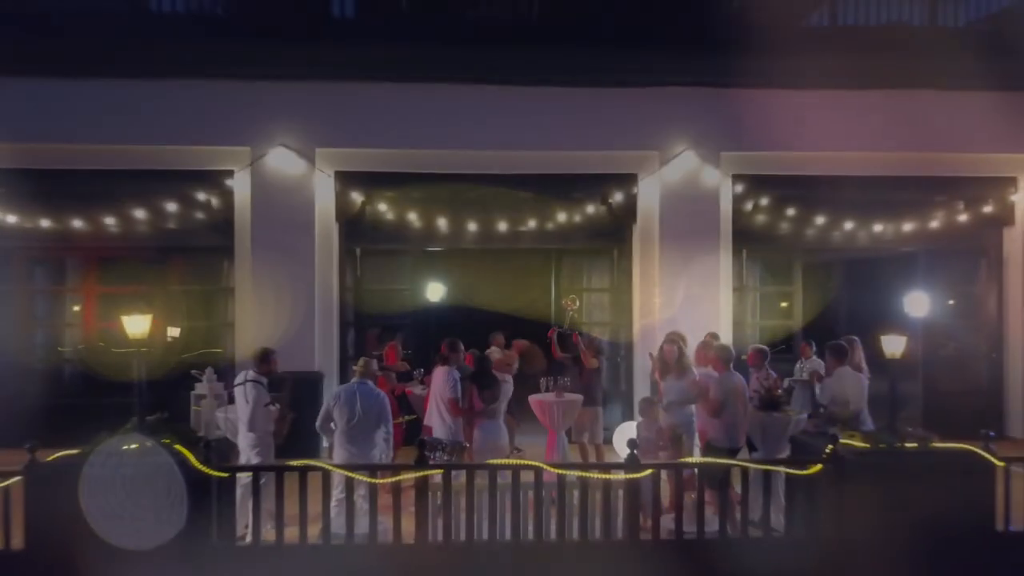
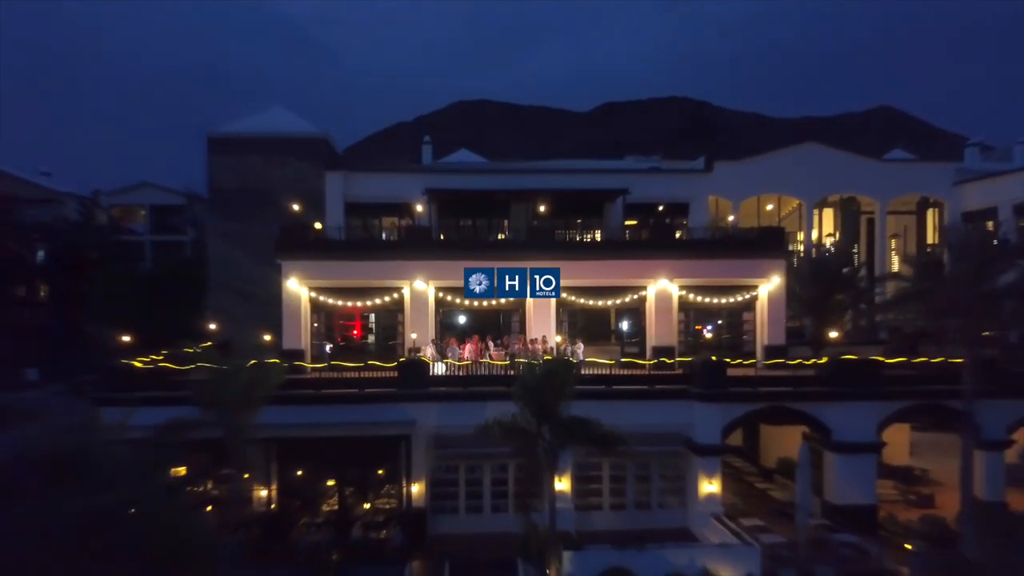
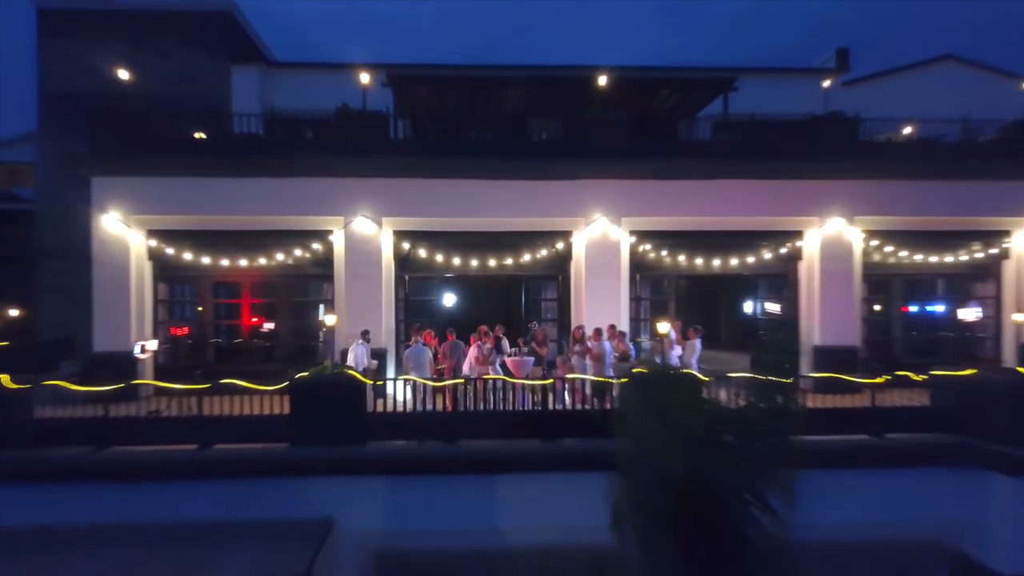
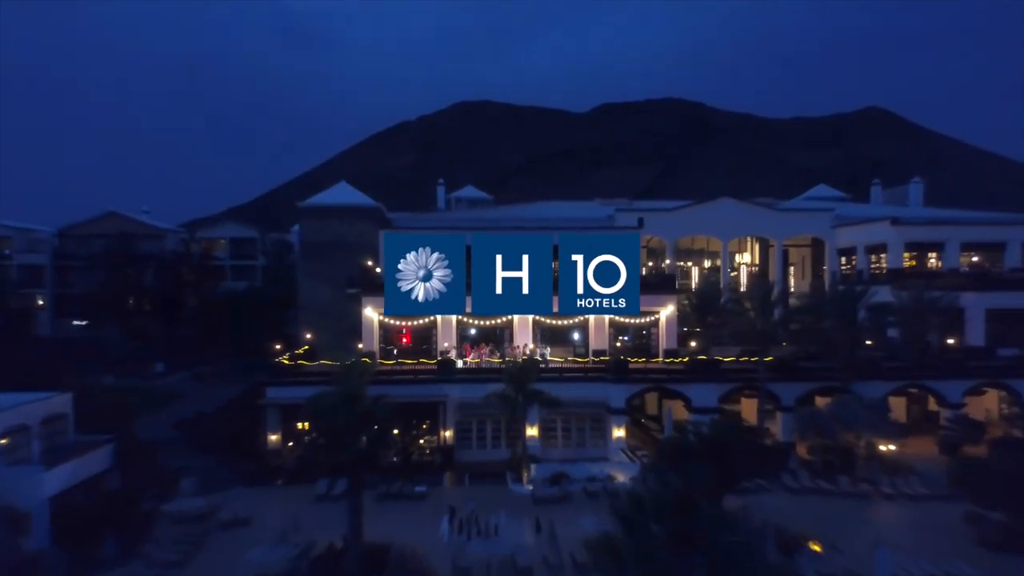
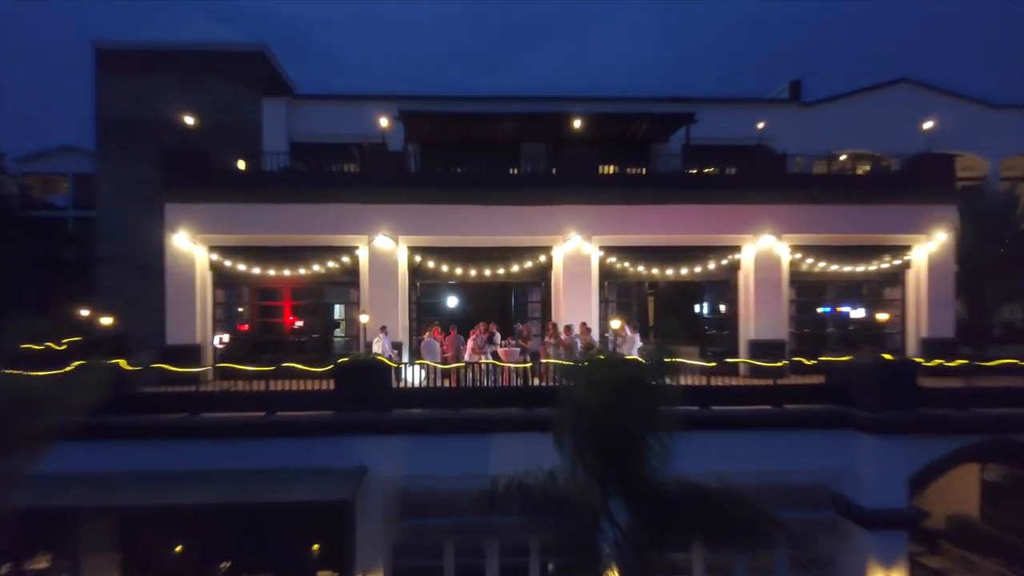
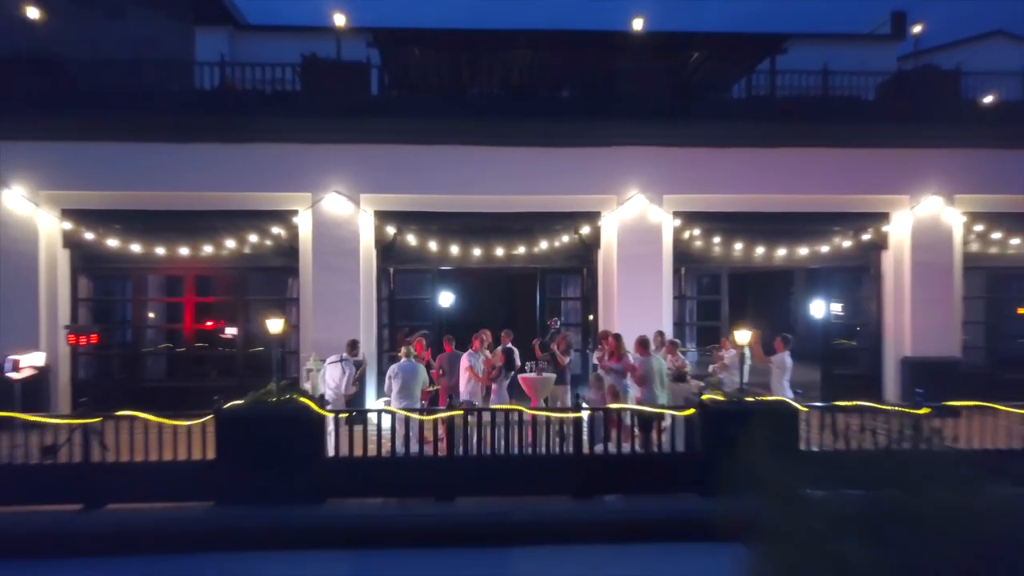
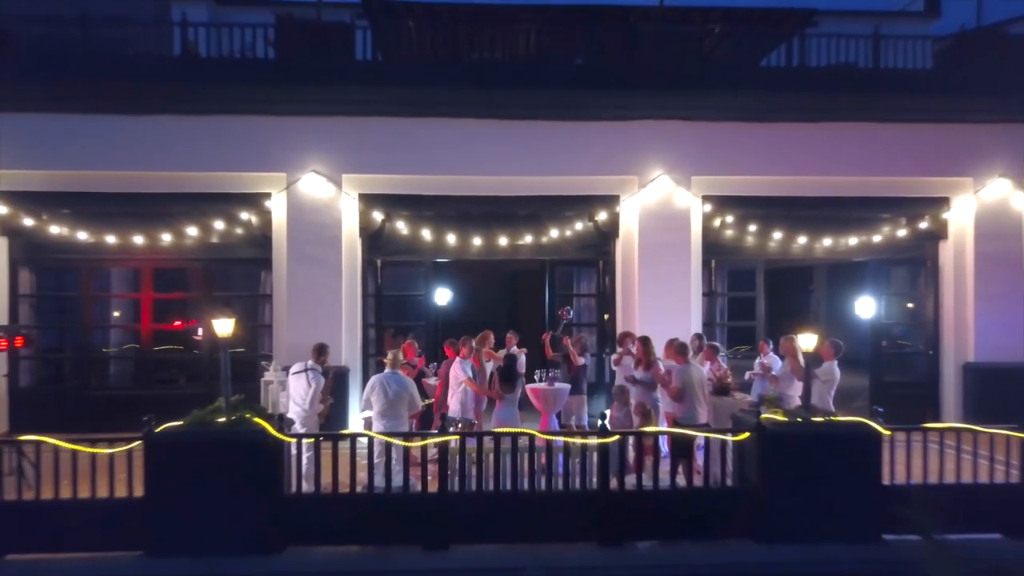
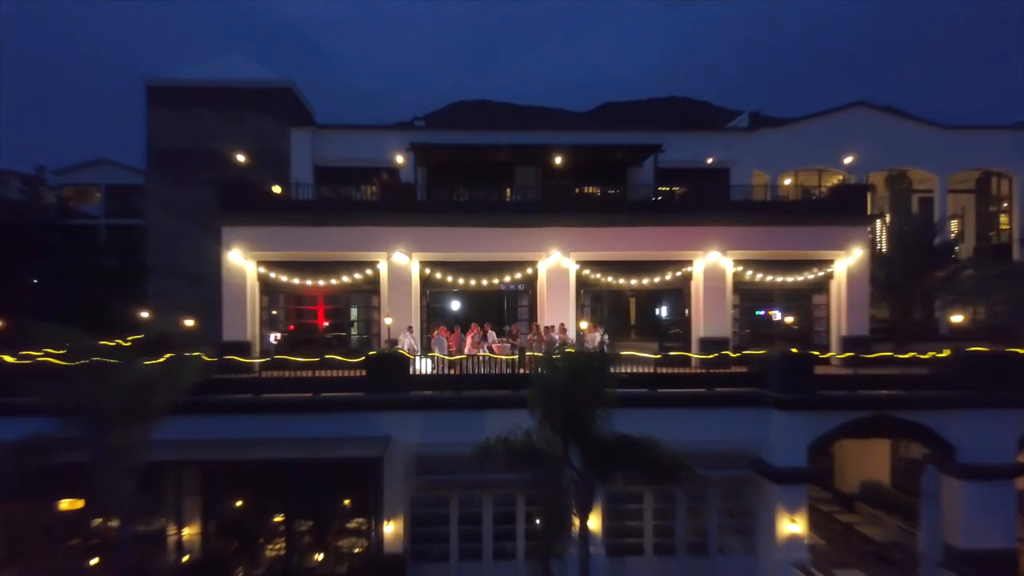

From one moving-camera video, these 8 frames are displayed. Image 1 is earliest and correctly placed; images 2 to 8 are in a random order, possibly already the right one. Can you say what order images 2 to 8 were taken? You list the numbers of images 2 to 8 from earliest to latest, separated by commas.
7, 6, 3, 5, 8, 2, 4
